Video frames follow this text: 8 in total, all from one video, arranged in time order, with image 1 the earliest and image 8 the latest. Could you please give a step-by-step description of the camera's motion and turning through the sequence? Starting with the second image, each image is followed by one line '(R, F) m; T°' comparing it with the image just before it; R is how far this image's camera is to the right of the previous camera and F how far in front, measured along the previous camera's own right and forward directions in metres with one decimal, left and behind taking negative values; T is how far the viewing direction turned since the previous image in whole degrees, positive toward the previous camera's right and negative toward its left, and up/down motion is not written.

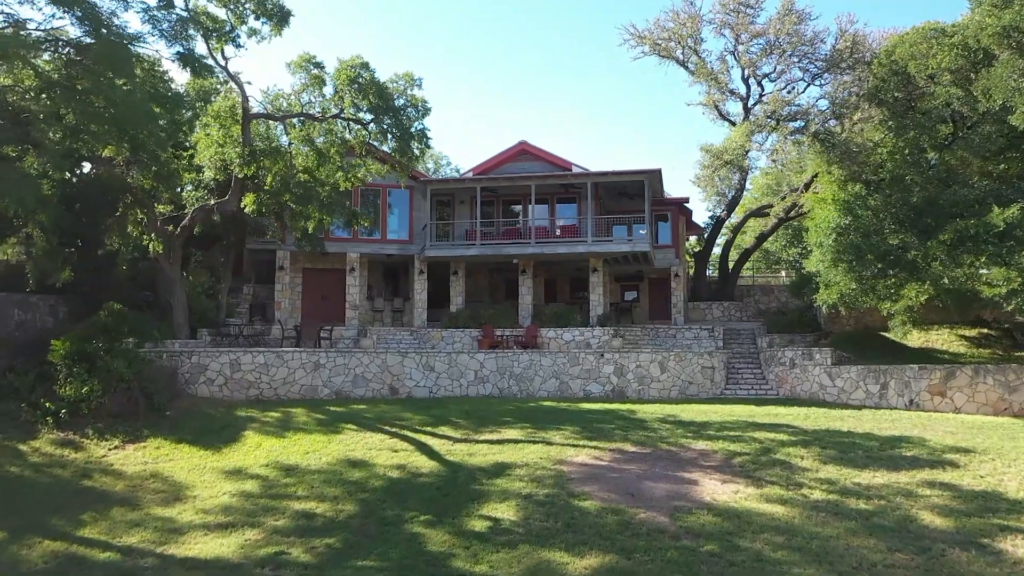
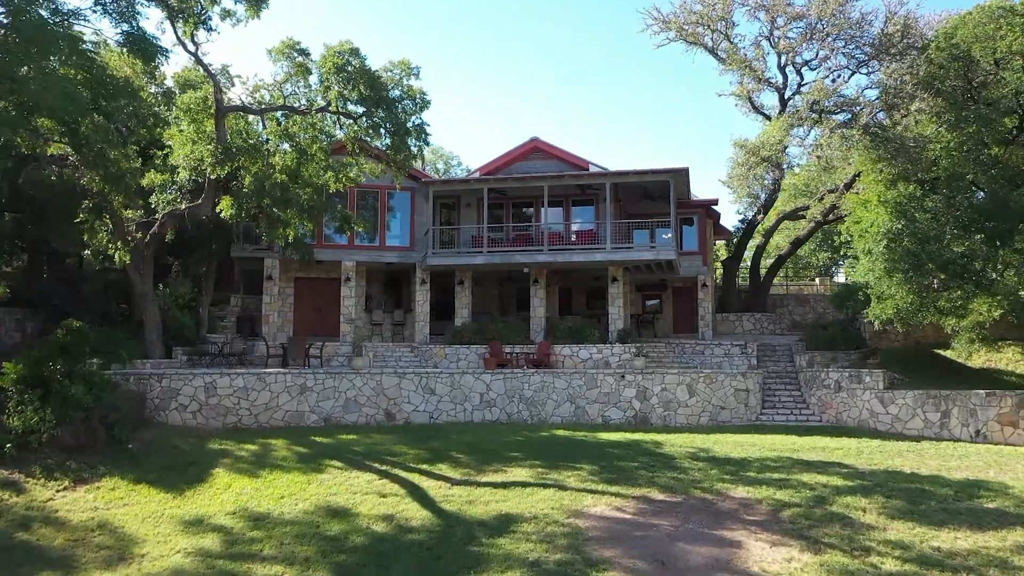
(+0.2, +2.2) m; -1°
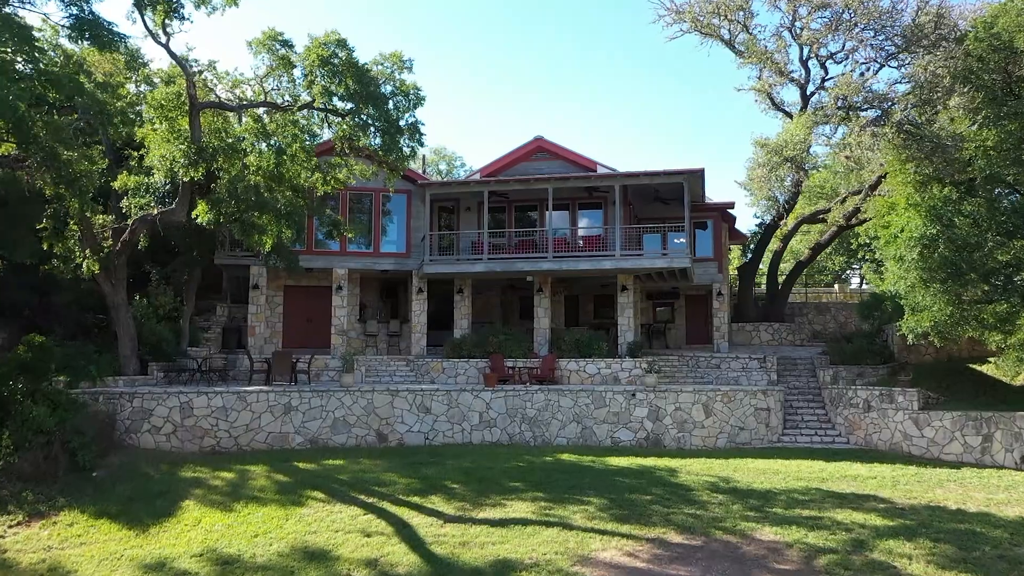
(+0.1, +1.4) m; 0°
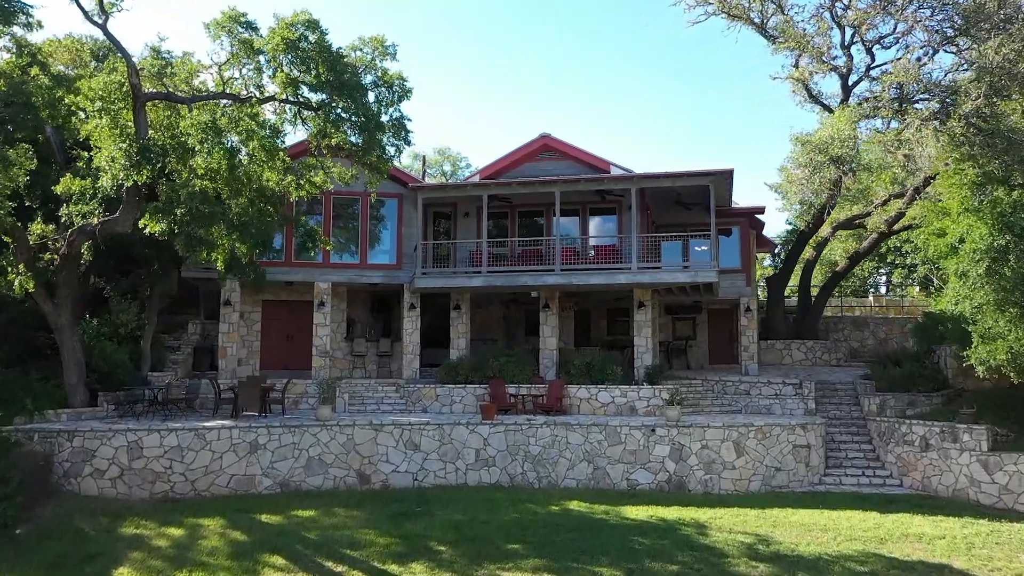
(+0.2, +2.3) m; -1°
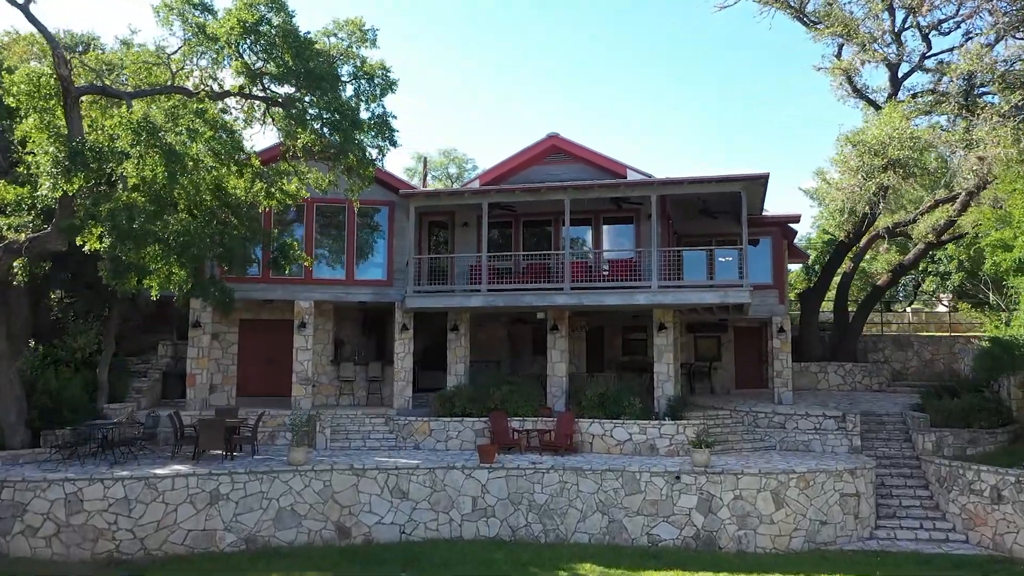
(+0.2, +2.1) m; -1°
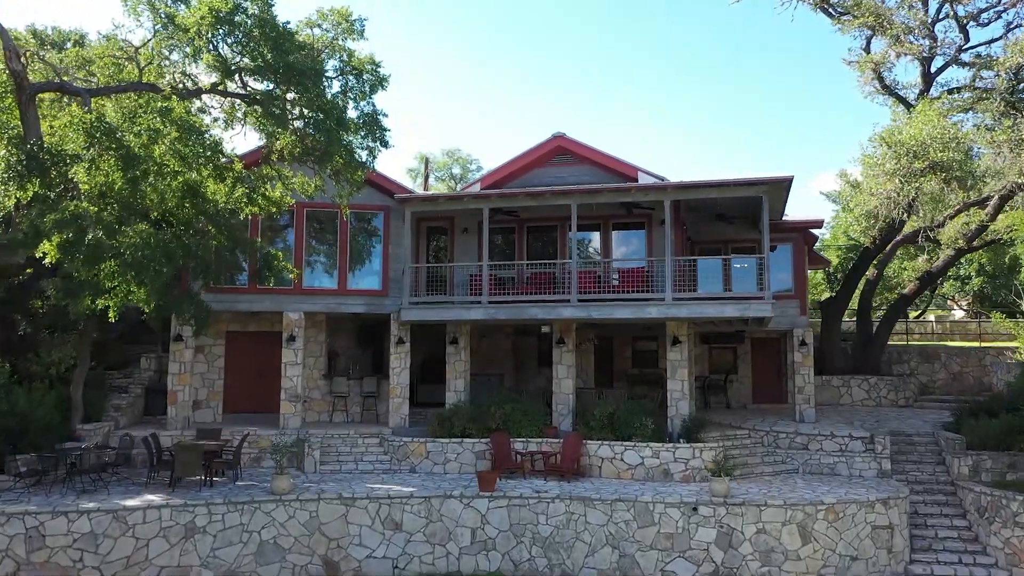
(+0.1, +1.1) m; 0°
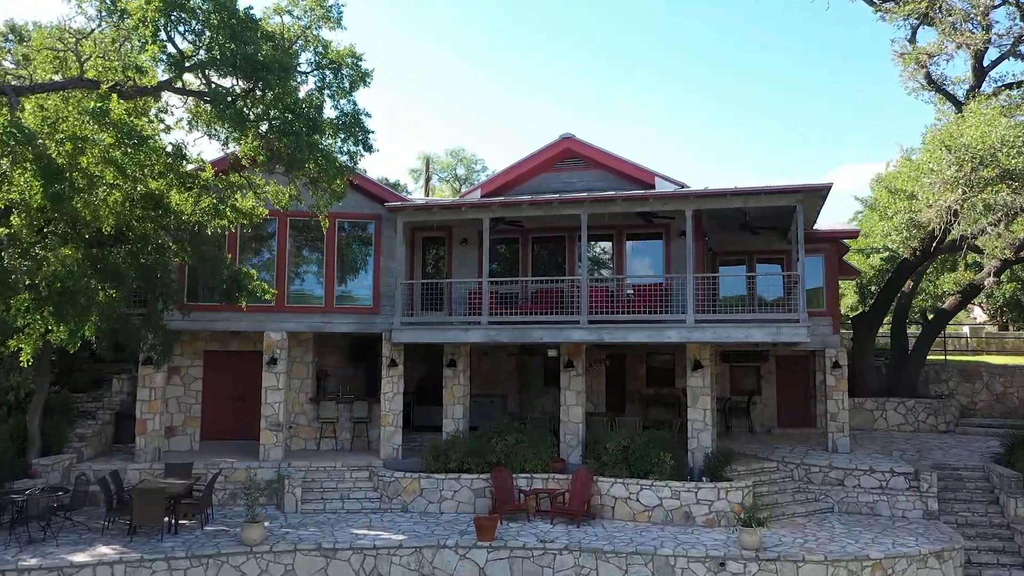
(+0.1, +1.5) m; -1°
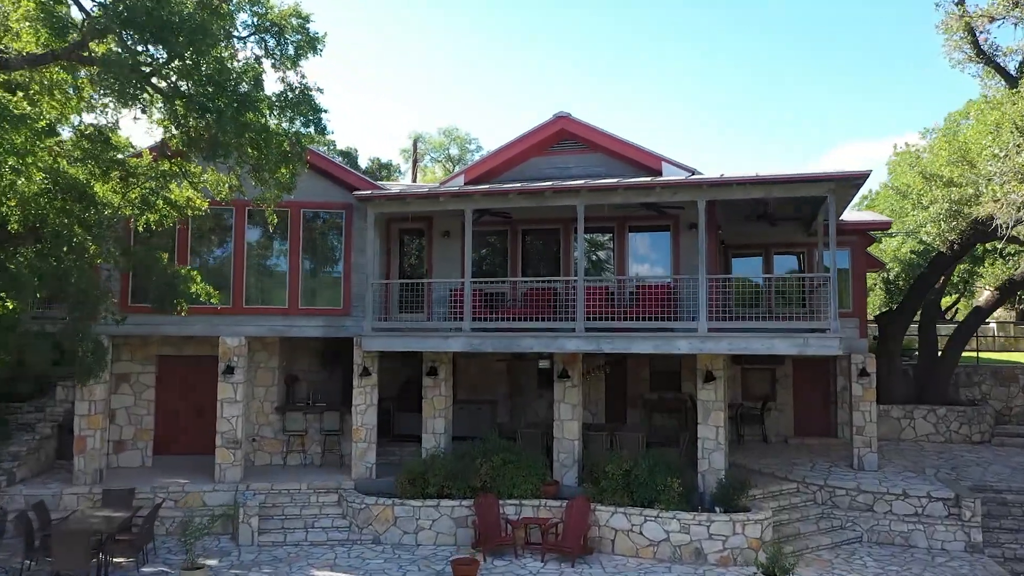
(+0.2, +1.6) m; 0°
